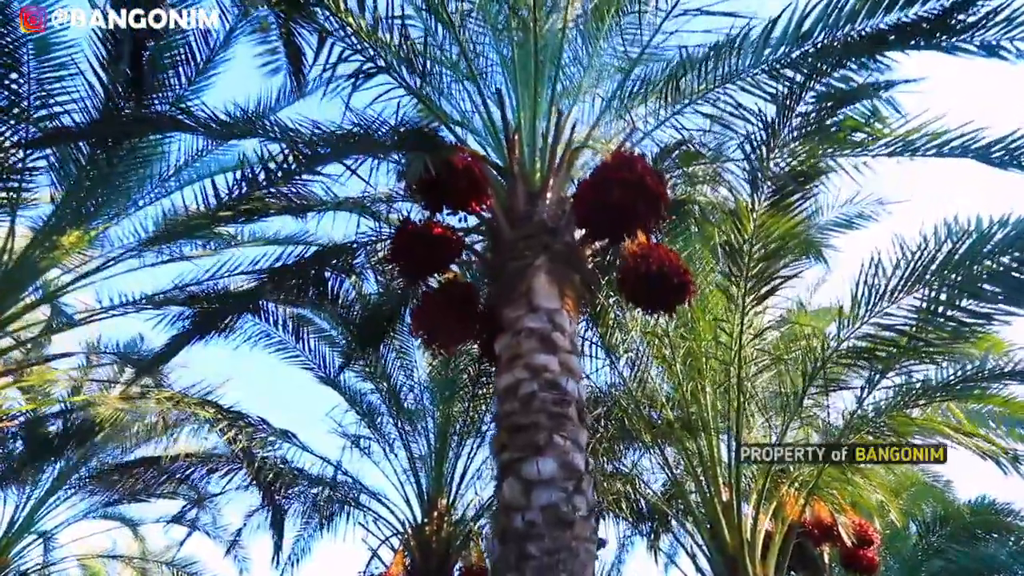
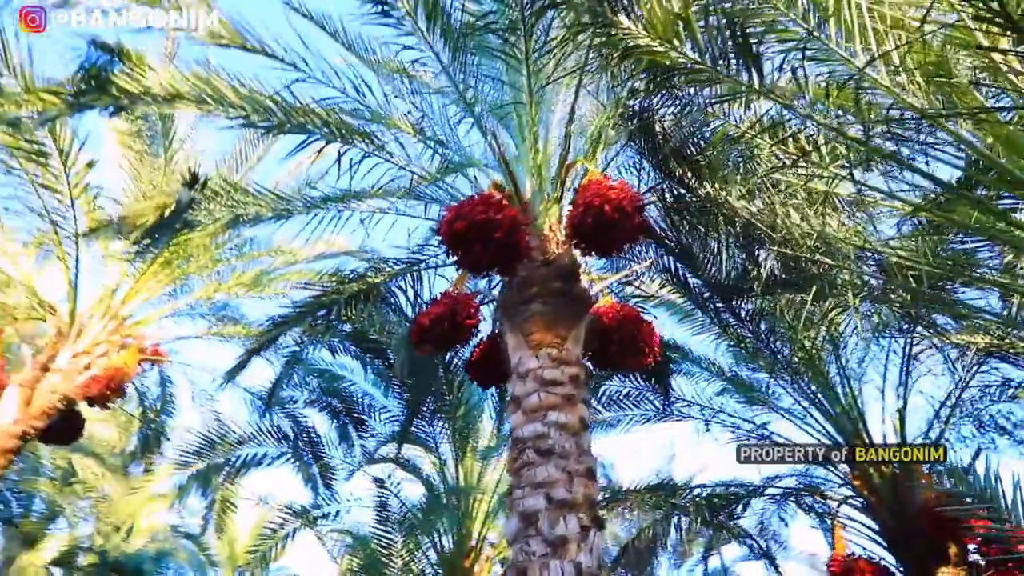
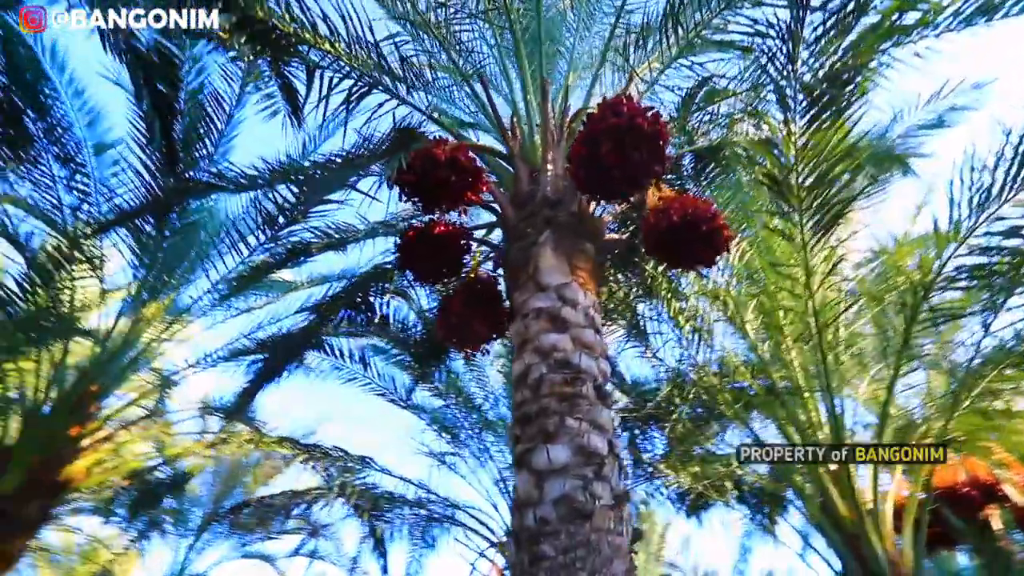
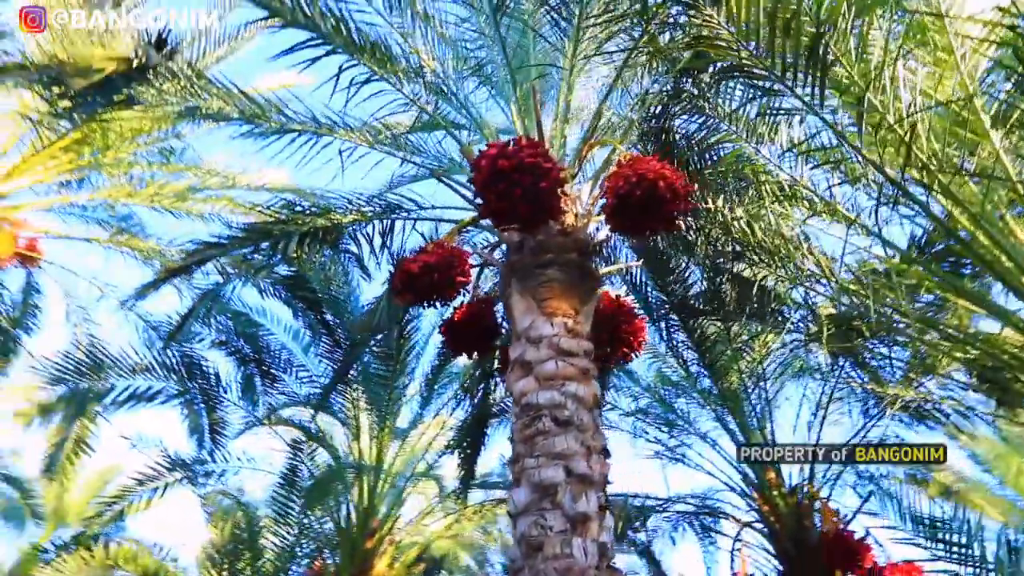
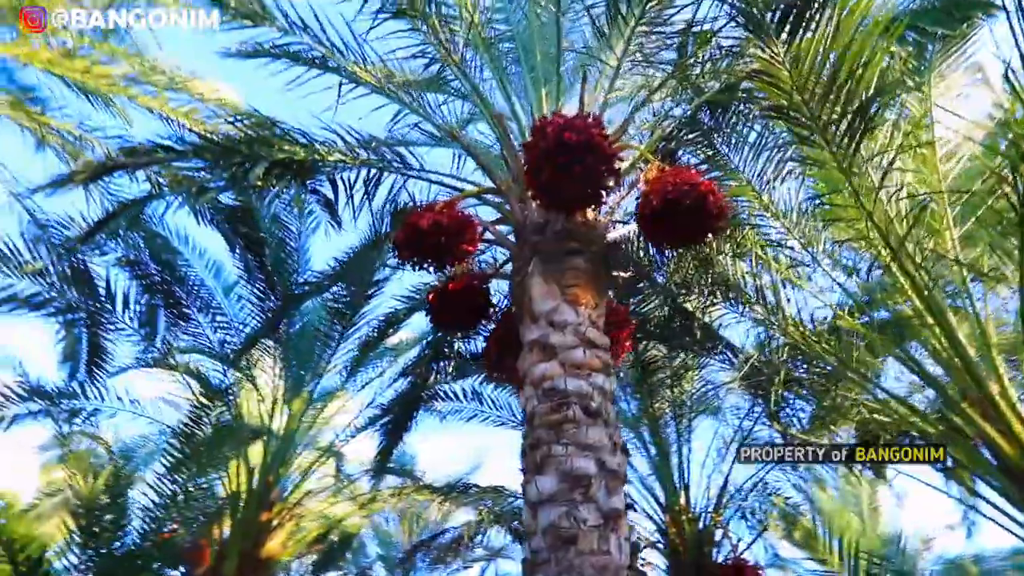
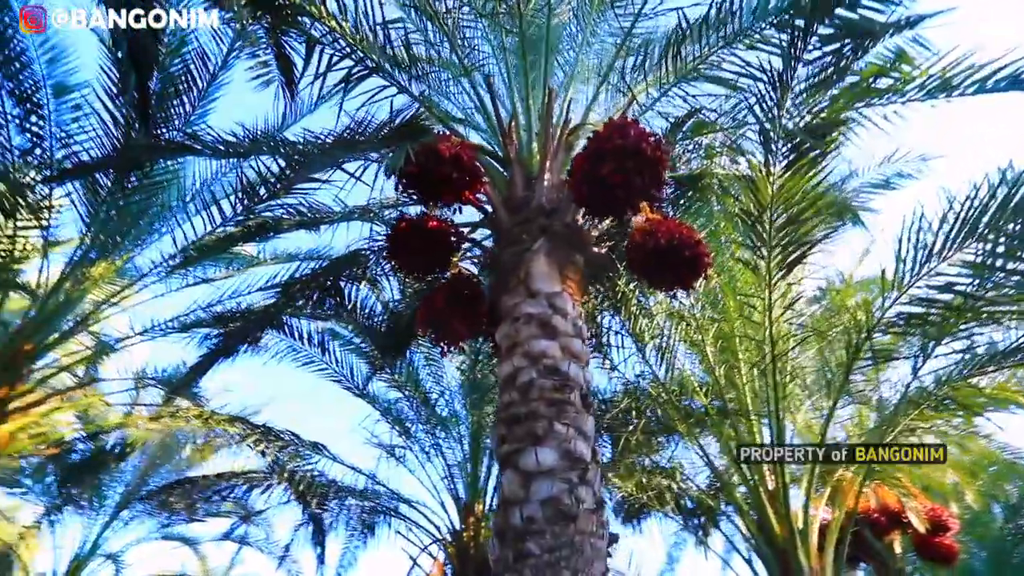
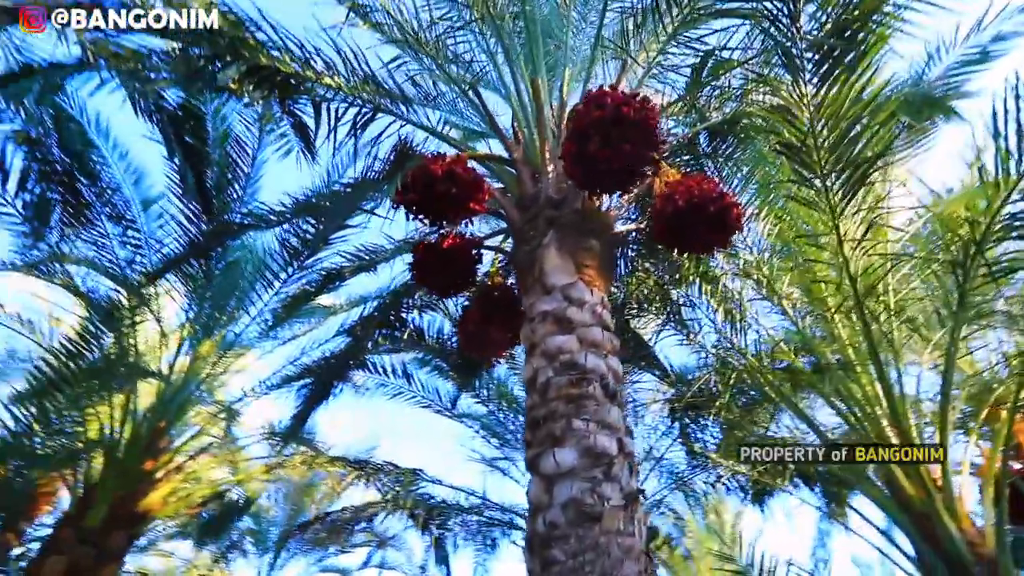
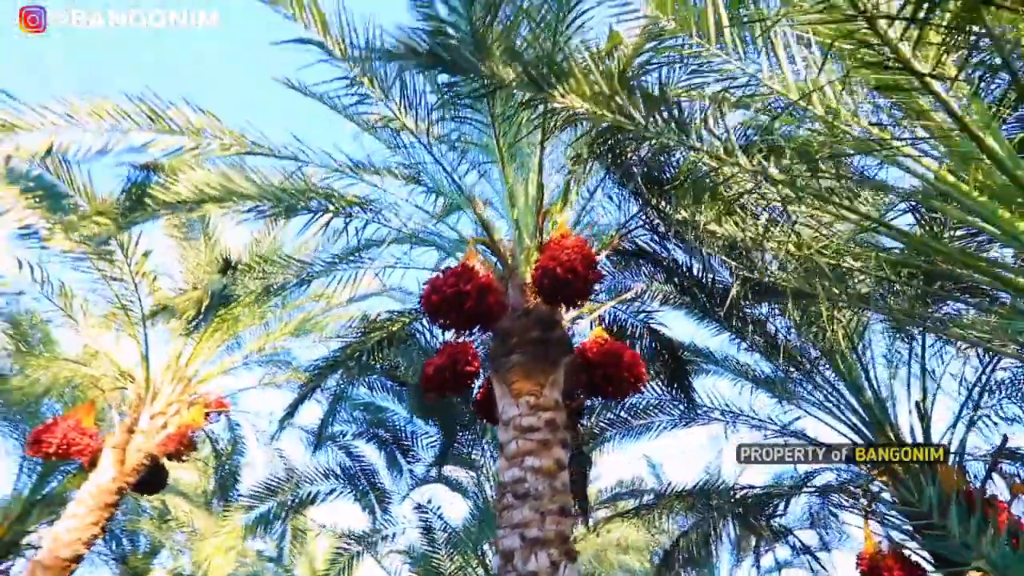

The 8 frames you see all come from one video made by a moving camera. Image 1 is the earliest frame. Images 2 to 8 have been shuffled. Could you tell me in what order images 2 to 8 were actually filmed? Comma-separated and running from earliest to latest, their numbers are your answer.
6, 3, 7, 5, 4, 2, 8
